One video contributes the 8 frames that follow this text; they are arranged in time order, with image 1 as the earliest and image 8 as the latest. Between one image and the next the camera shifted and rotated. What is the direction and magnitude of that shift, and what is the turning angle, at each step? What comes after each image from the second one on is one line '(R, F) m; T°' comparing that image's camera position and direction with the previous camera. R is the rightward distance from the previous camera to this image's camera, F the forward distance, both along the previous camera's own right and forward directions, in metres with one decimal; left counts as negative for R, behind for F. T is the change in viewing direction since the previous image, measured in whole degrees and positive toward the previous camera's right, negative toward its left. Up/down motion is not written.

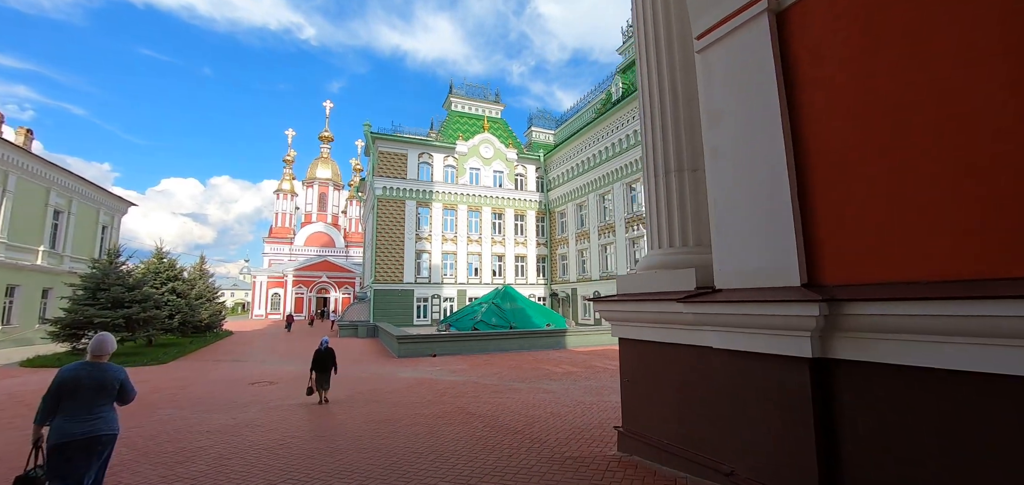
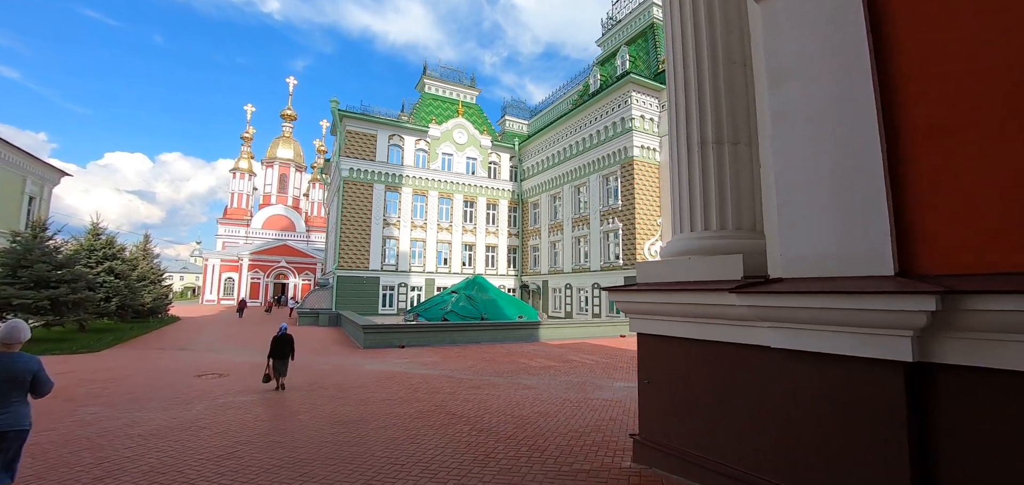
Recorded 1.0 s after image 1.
(-0.3, +0.6) m; +4°
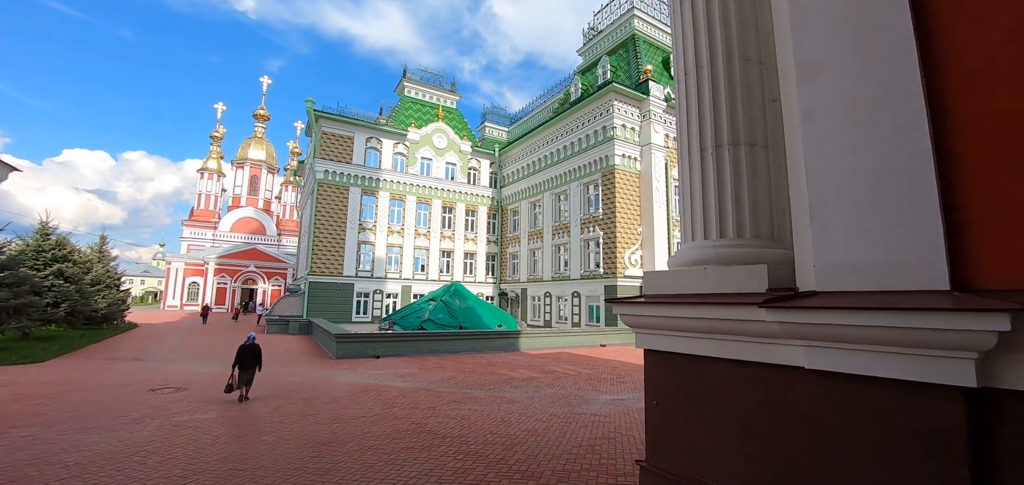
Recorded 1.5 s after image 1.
(-0.1, +0.3) m; +3°
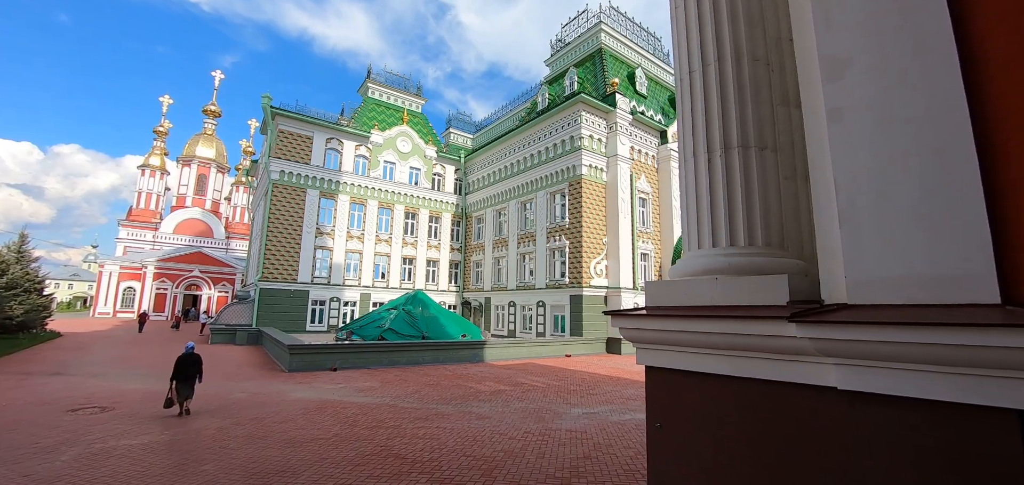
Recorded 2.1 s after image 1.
(-0.2, +0.3) m; +5°
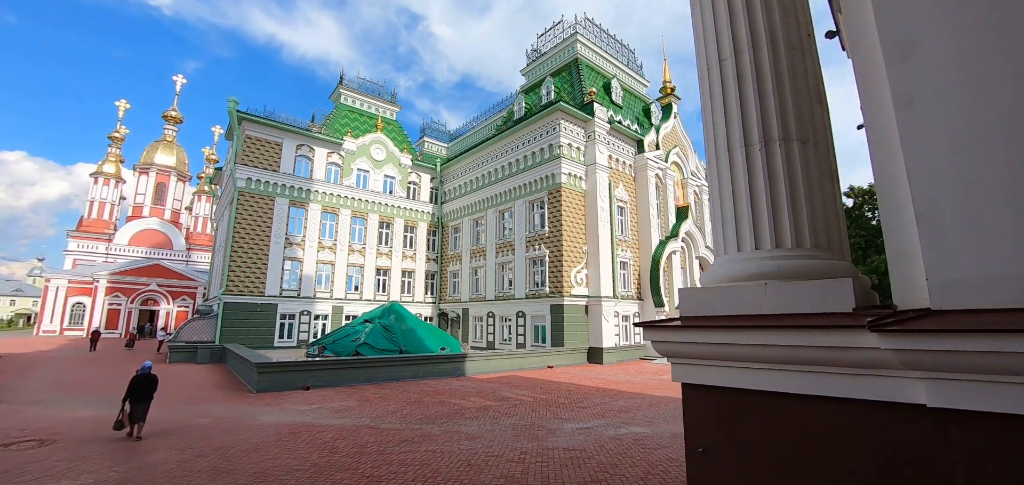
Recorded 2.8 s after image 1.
(-0.3, +0.4) m; +4°
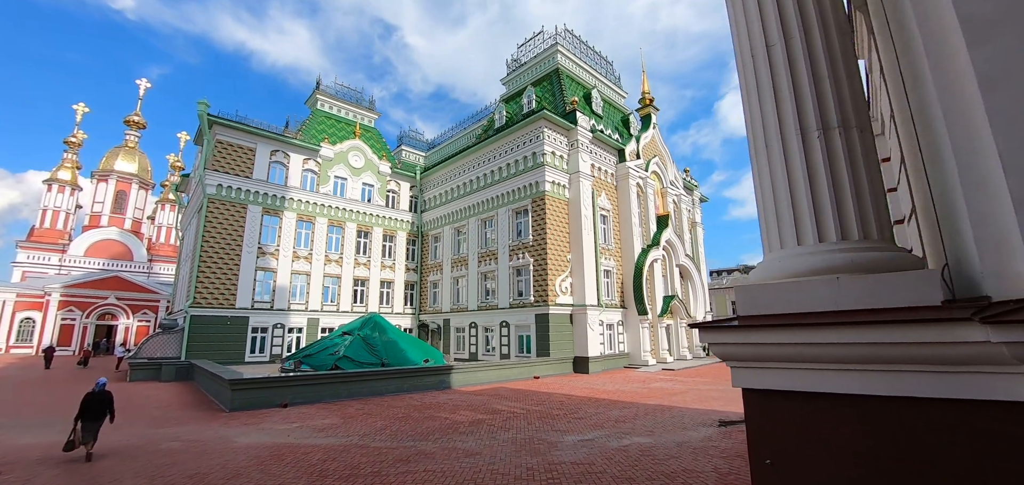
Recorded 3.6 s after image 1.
(-0.4, +0.3) m; +3°
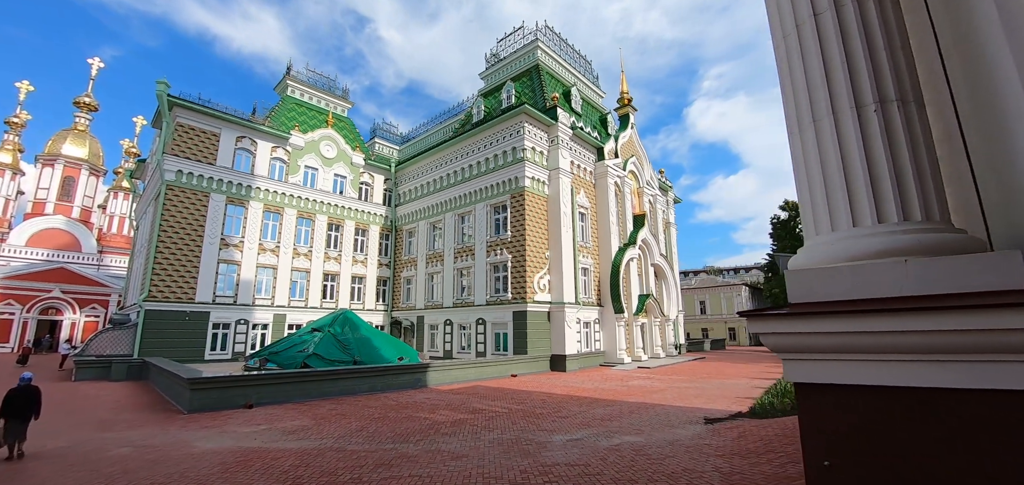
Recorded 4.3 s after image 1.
(-0.3, +0.3) m; +4°
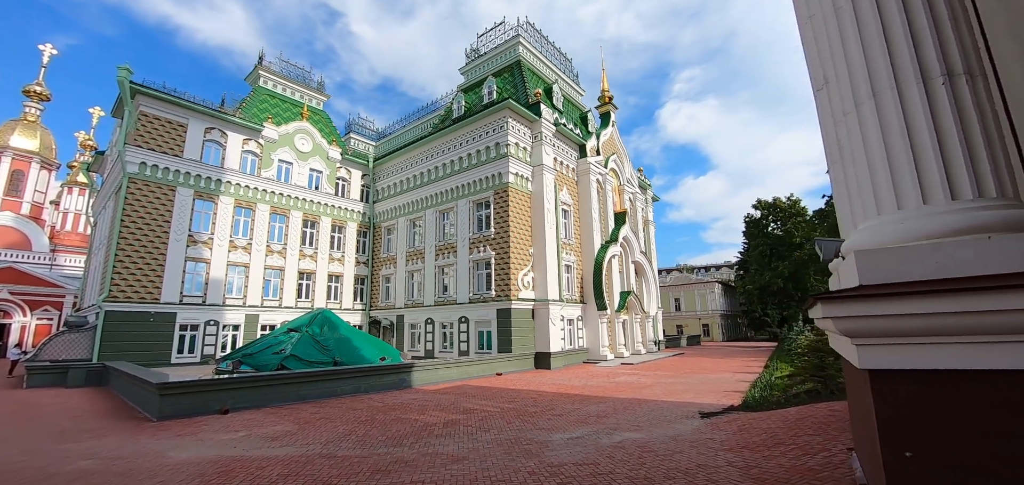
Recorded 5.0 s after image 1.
(-0.3, +0.3) m; +3°
